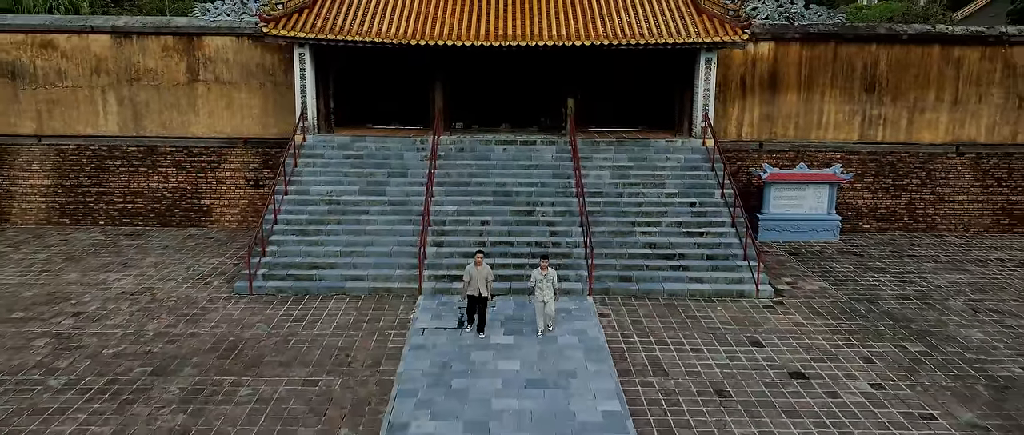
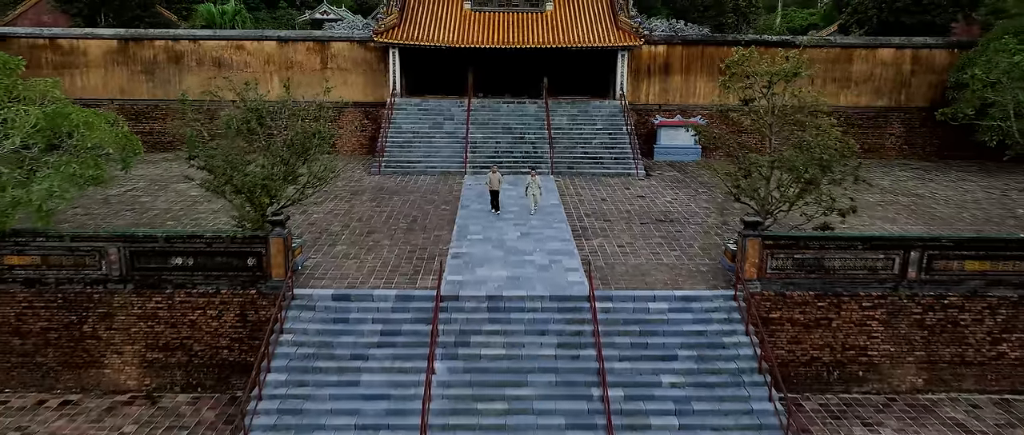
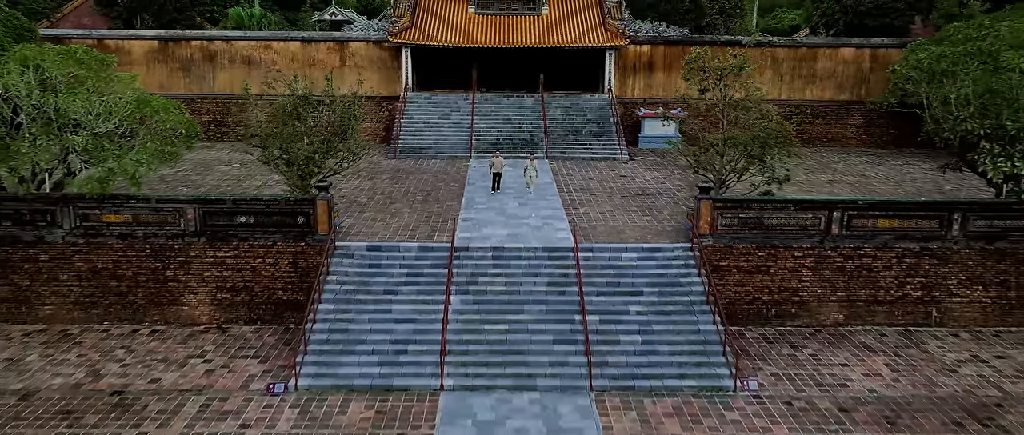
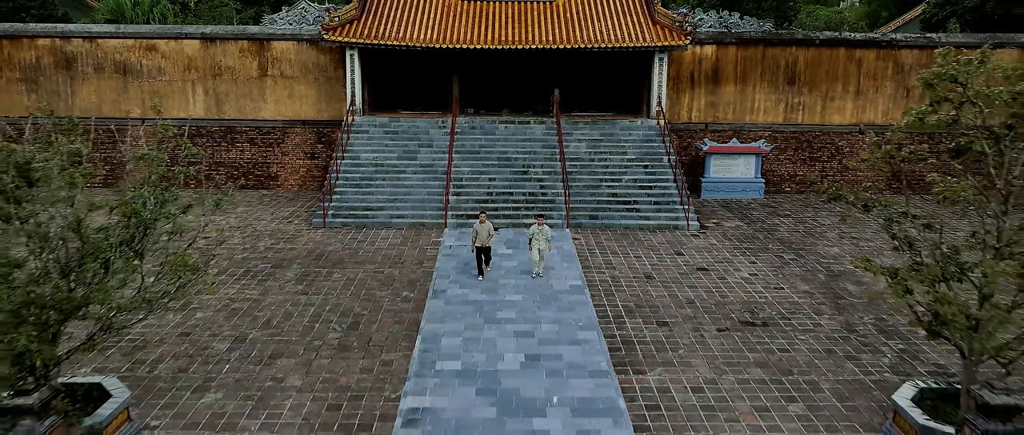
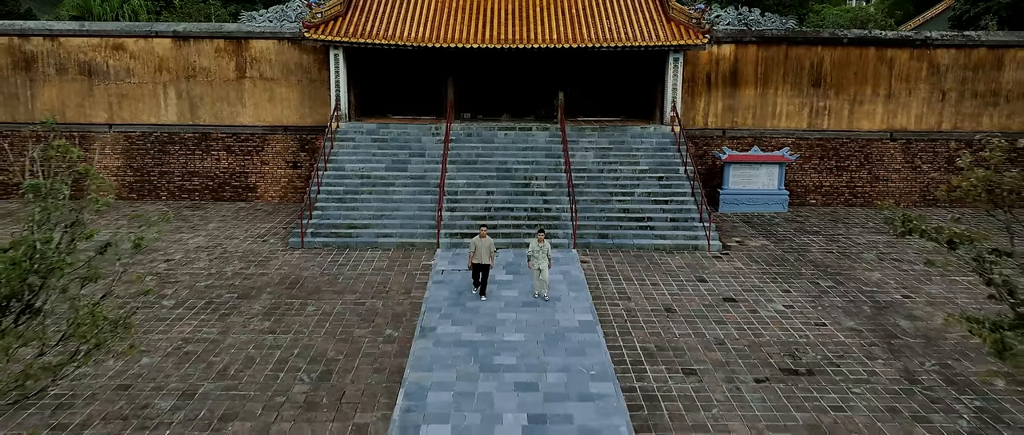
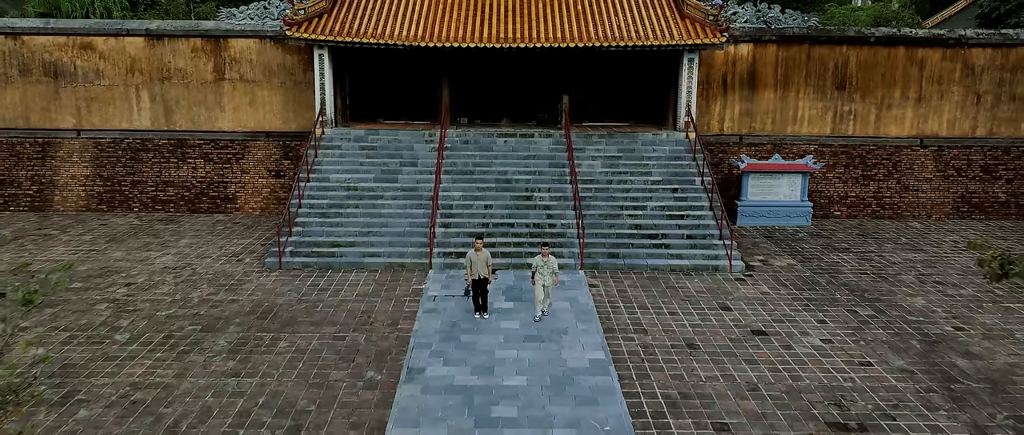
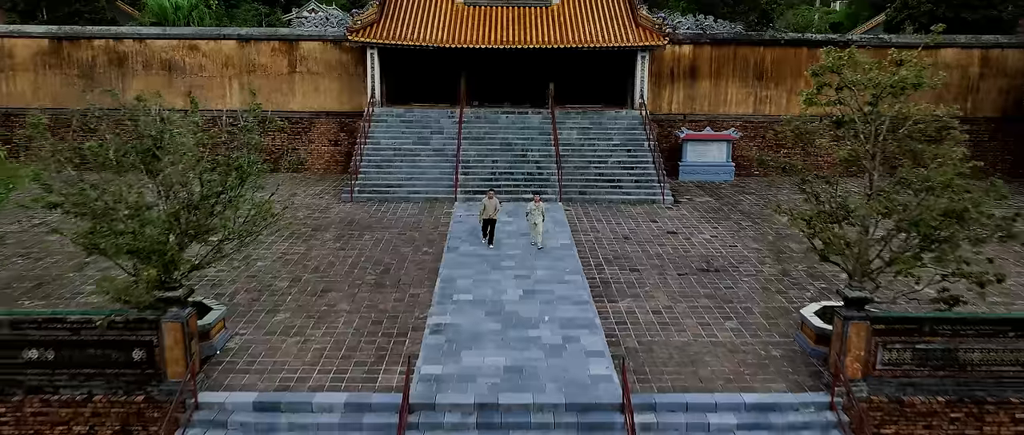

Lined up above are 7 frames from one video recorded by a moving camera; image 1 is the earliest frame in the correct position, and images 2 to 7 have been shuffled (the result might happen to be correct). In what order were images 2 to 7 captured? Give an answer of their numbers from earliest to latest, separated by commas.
6, 5, 4, 7, 2, 3
